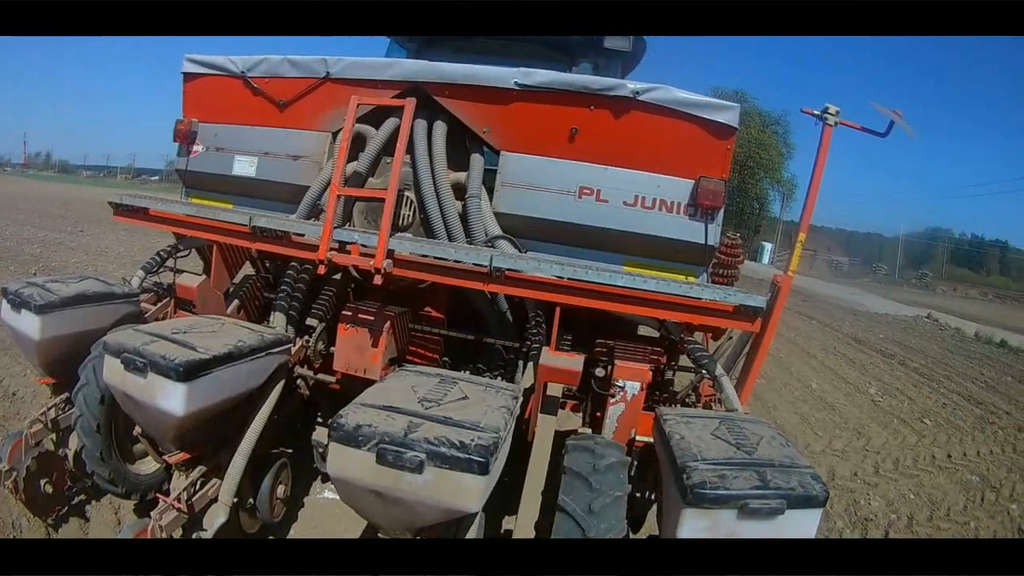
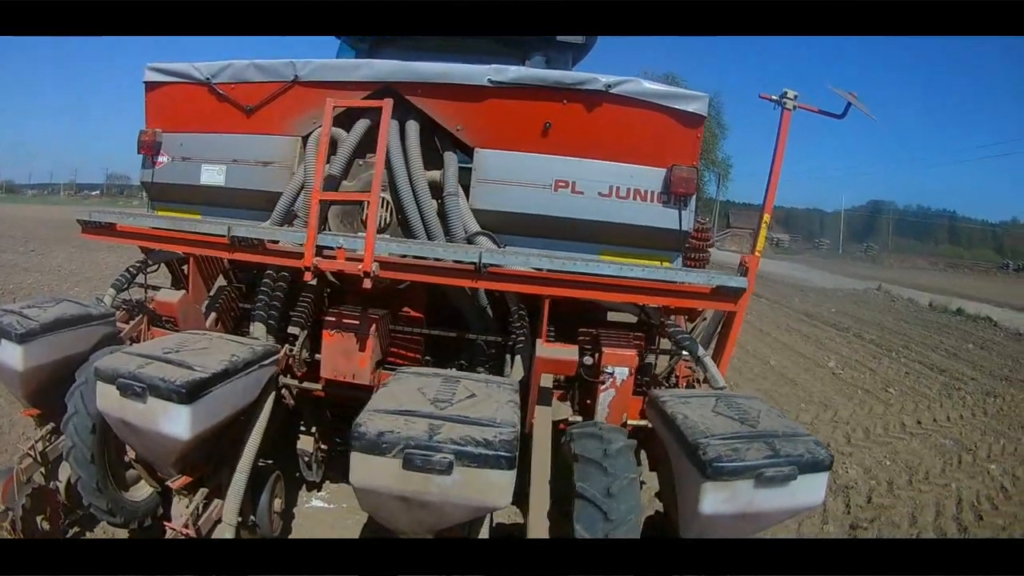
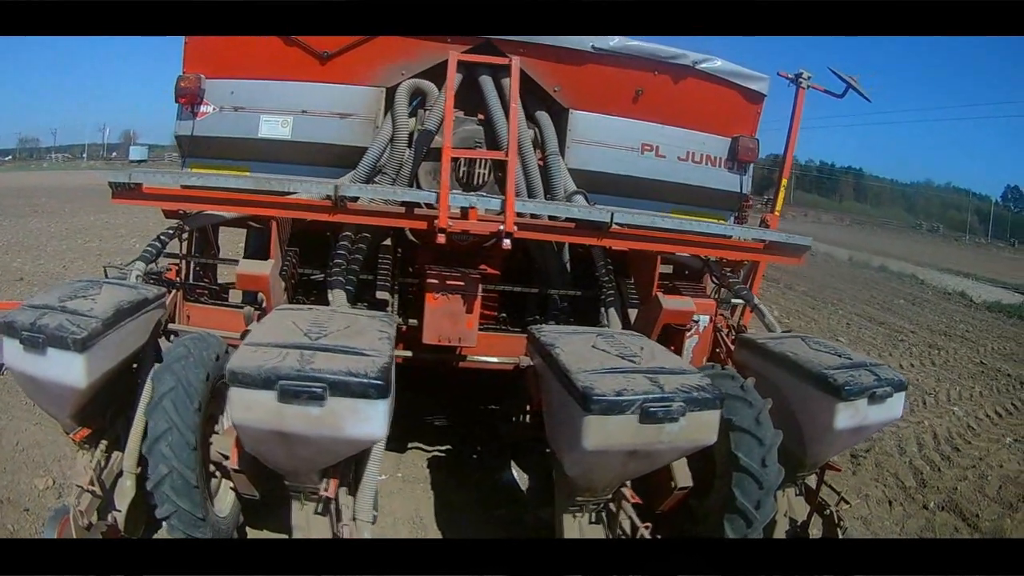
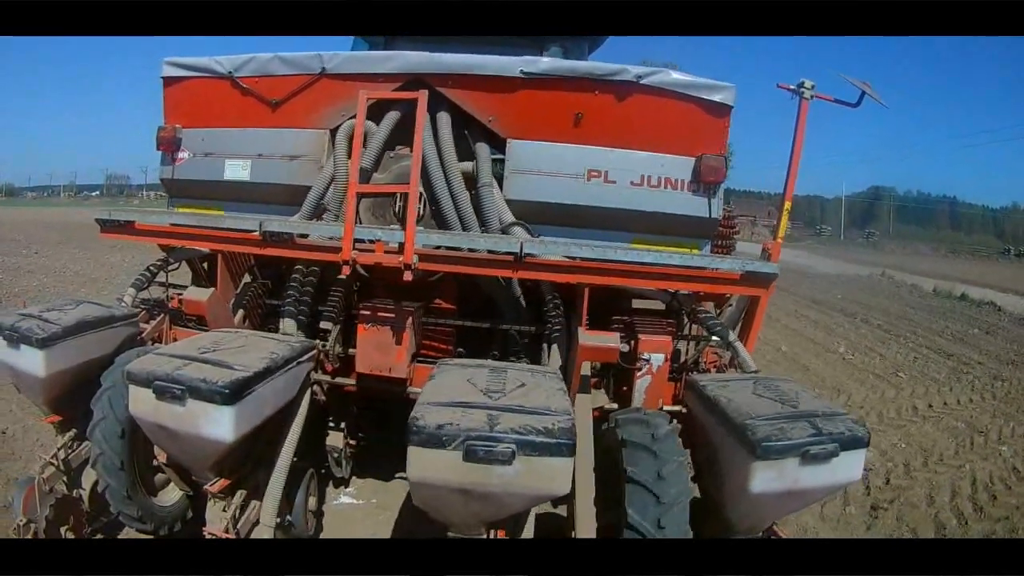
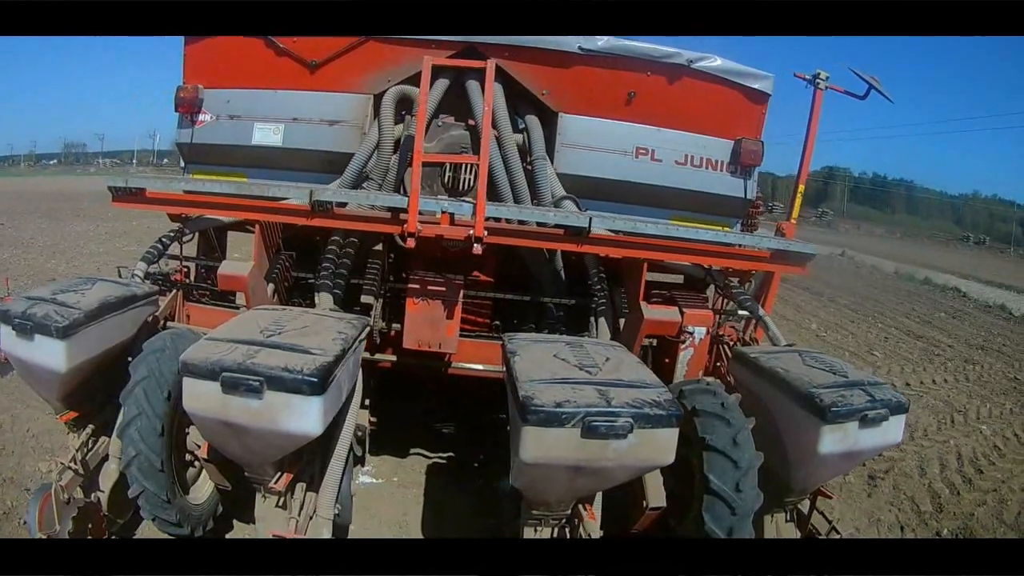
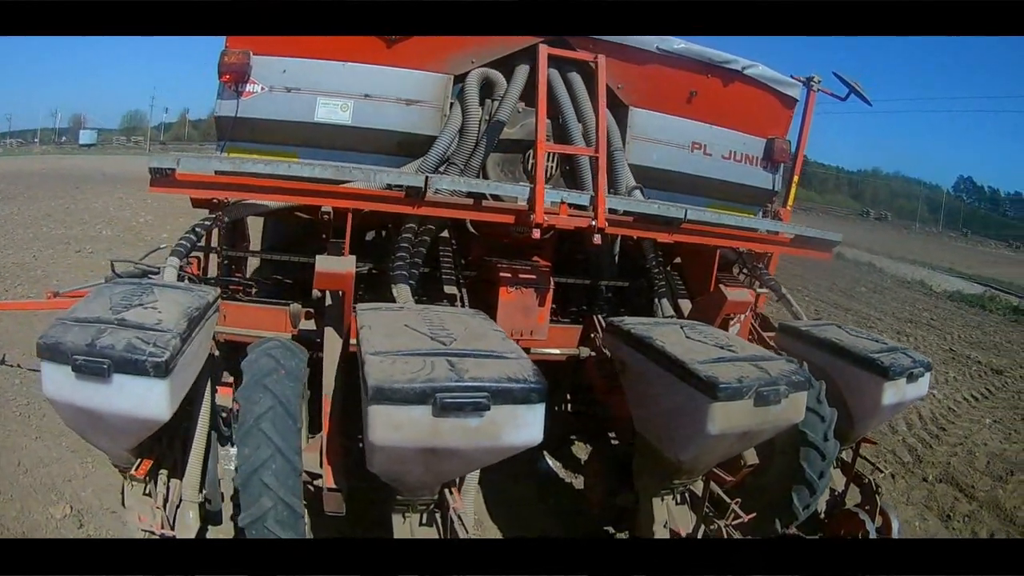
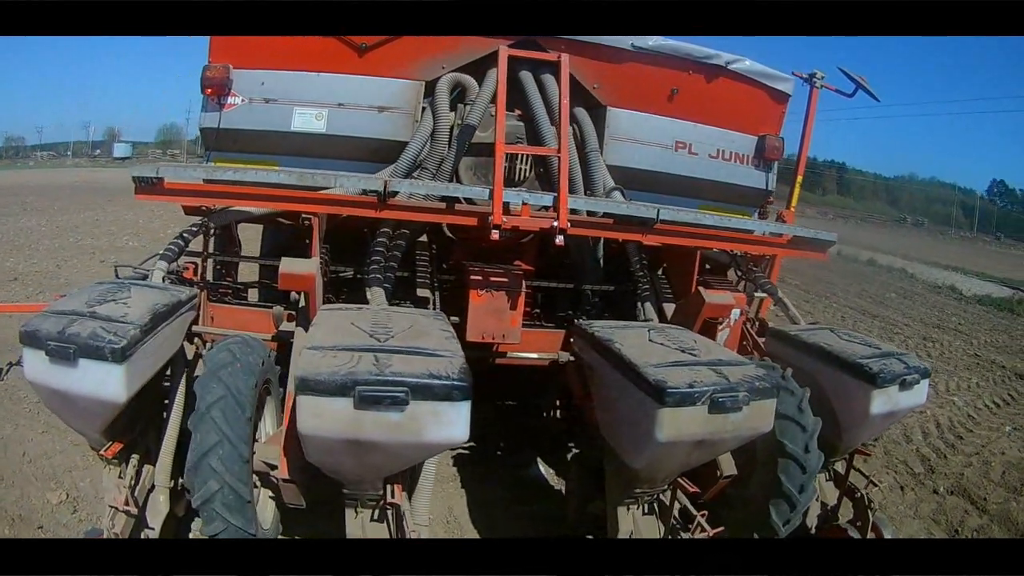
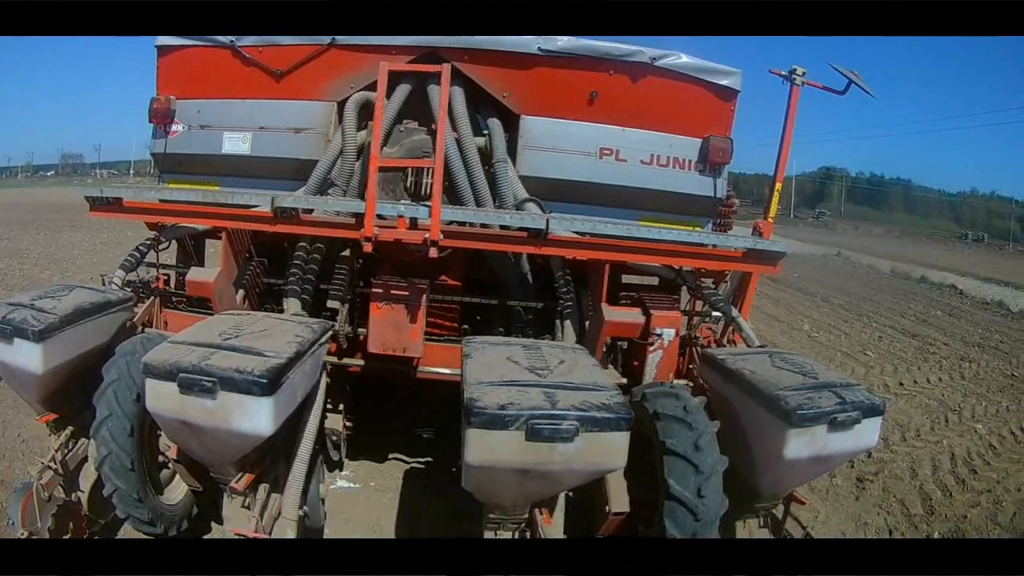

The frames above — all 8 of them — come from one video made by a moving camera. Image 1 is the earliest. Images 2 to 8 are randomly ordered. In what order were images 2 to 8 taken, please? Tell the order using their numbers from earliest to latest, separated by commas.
2, 4, 8, 5, 3, 7, 6
